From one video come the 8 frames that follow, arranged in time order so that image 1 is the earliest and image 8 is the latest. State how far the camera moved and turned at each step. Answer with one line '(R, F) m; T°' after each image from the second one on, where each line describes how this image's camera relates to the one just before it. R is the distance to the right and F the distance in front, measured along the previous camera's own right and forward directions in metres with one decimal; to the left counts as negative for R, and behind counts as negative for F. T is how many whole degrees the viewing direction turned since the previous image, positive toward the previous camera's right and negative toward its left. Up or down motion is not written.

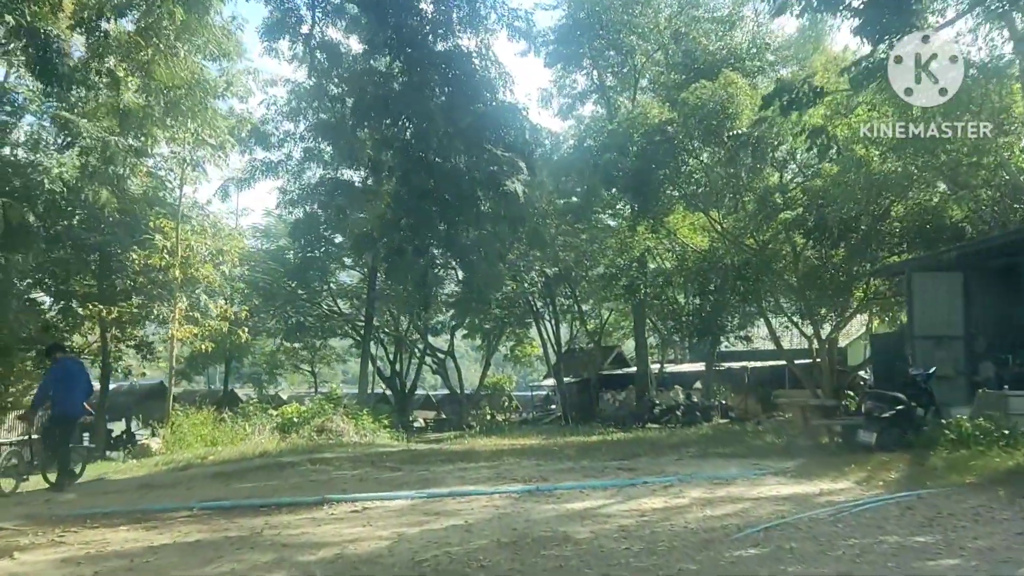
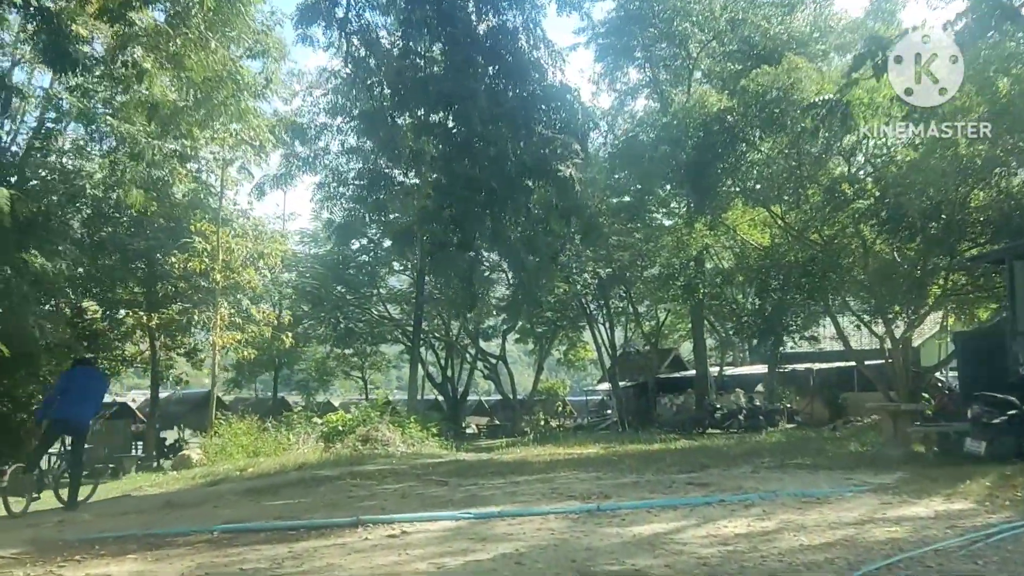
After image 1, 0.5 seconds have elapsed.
(0.0, +1.0) m; -3°
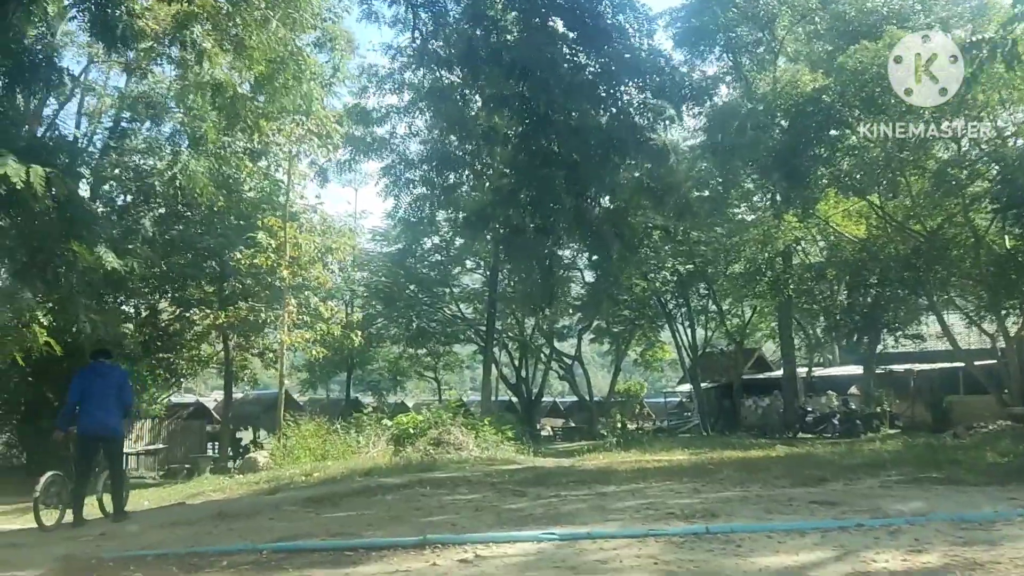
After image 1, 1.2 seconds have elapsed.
(-0.1, +1.1) m; -5°
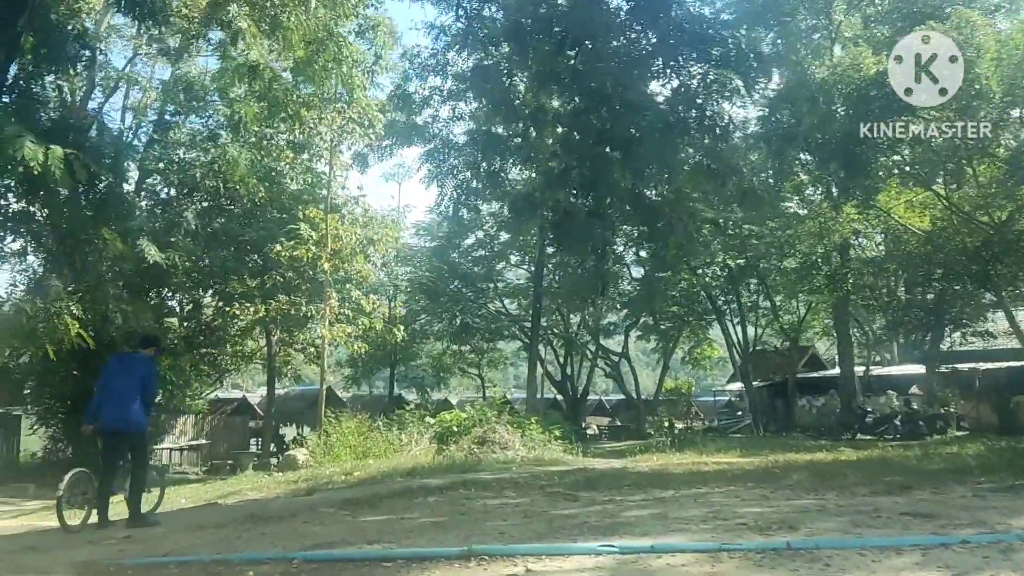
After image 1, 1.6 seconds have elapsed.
(-0.1, +0.7) m; -3°
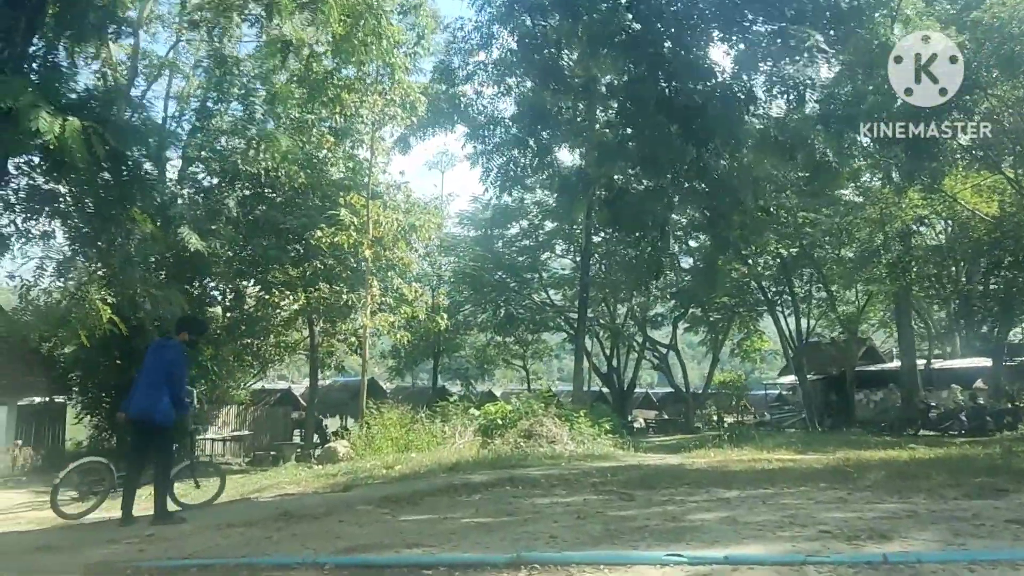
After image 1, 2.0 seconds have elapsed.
(-0.1, +0.7) m; -3°
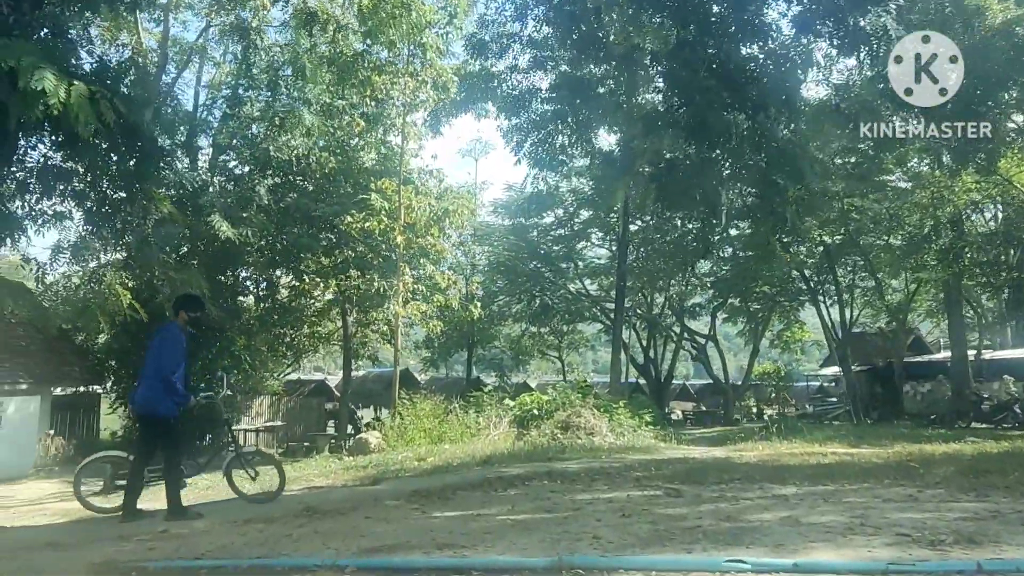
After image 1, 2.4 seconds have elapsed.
(0.0, +0.6) m; -2°
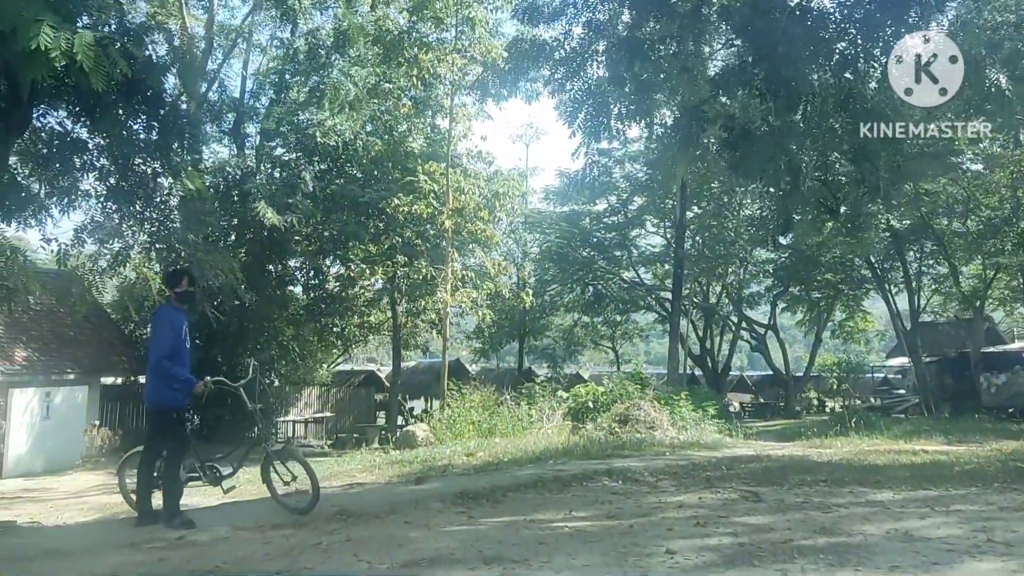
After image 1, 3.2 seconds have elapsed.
(0.0, +0.8) m; -3°
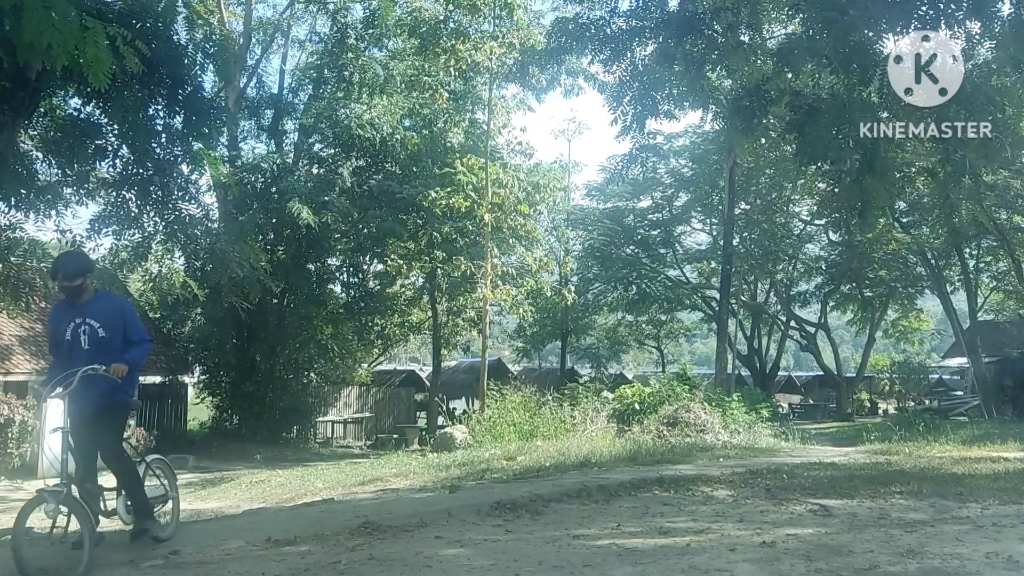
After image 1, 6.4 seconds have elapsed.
(0.0, +0.6) m; -3°
